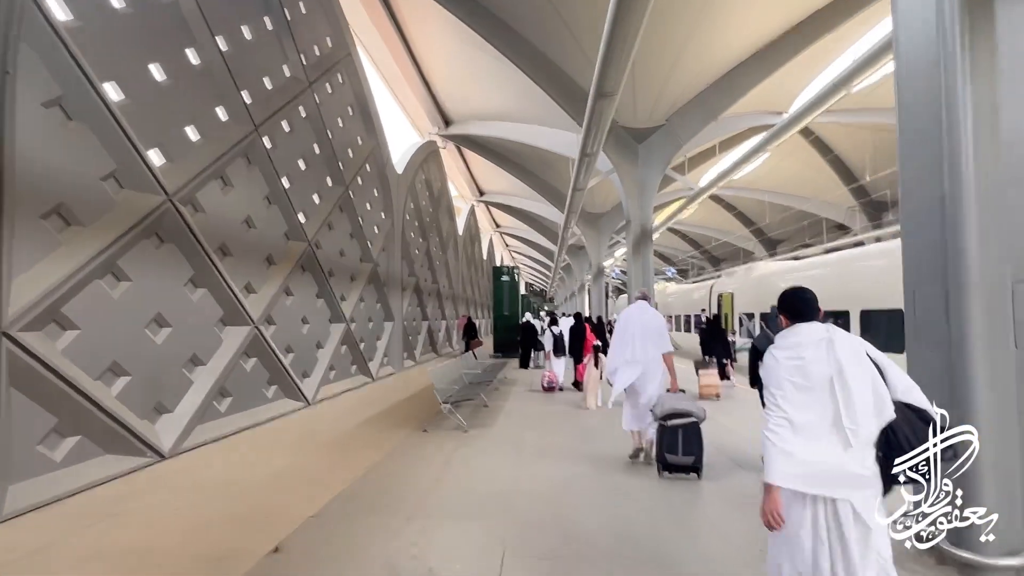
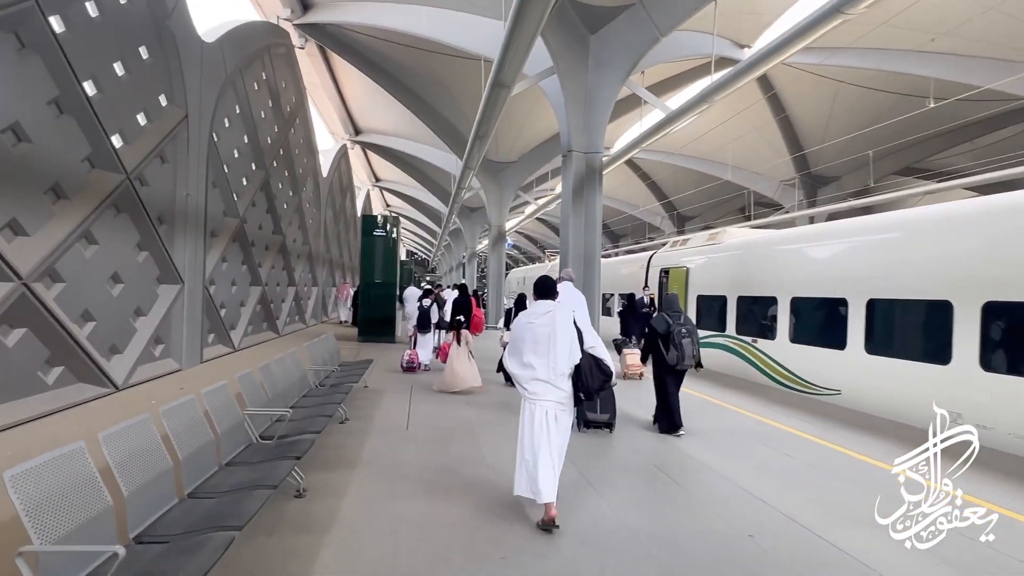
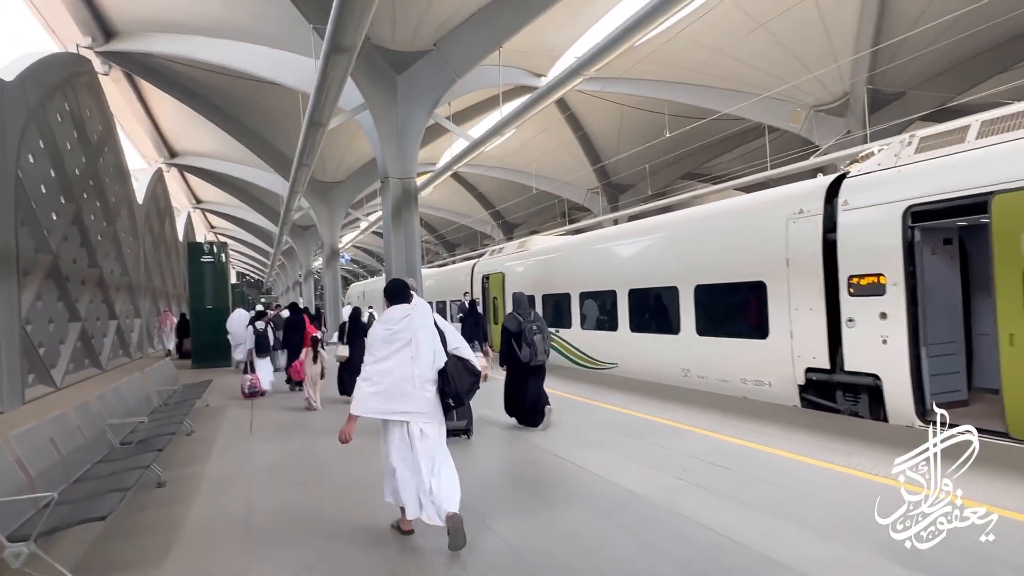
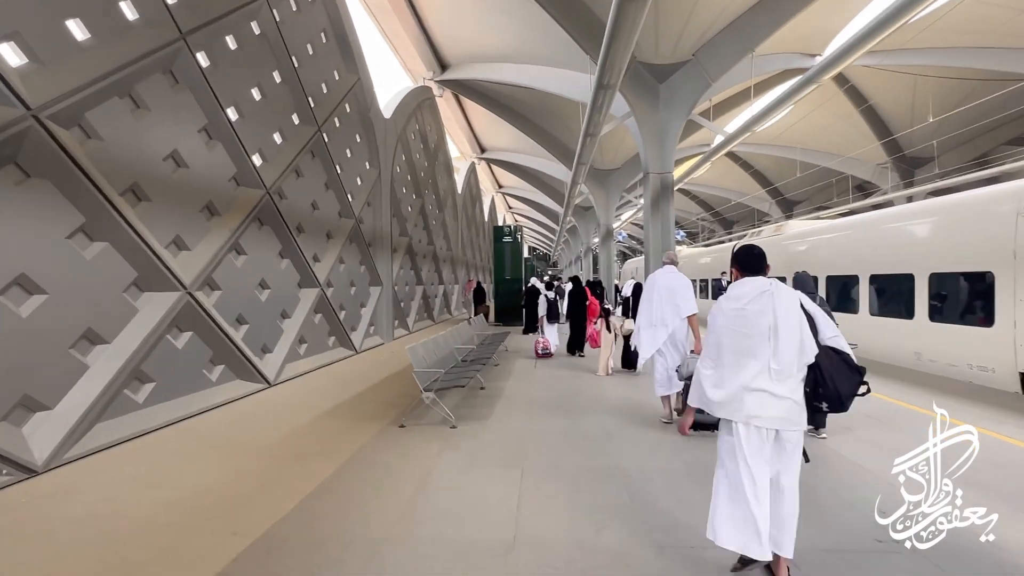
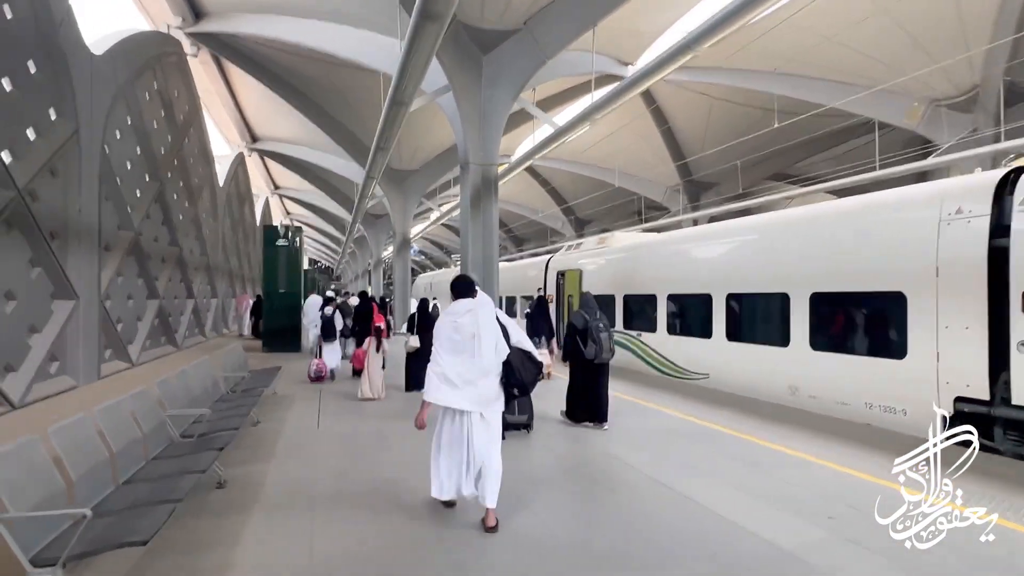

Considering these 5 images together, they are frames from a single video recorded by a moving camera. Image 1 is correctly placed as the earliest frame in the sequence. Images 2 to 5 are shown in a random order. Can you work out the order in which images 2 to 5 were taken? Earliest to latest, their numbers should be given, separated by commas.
4, 3, 5, 2
